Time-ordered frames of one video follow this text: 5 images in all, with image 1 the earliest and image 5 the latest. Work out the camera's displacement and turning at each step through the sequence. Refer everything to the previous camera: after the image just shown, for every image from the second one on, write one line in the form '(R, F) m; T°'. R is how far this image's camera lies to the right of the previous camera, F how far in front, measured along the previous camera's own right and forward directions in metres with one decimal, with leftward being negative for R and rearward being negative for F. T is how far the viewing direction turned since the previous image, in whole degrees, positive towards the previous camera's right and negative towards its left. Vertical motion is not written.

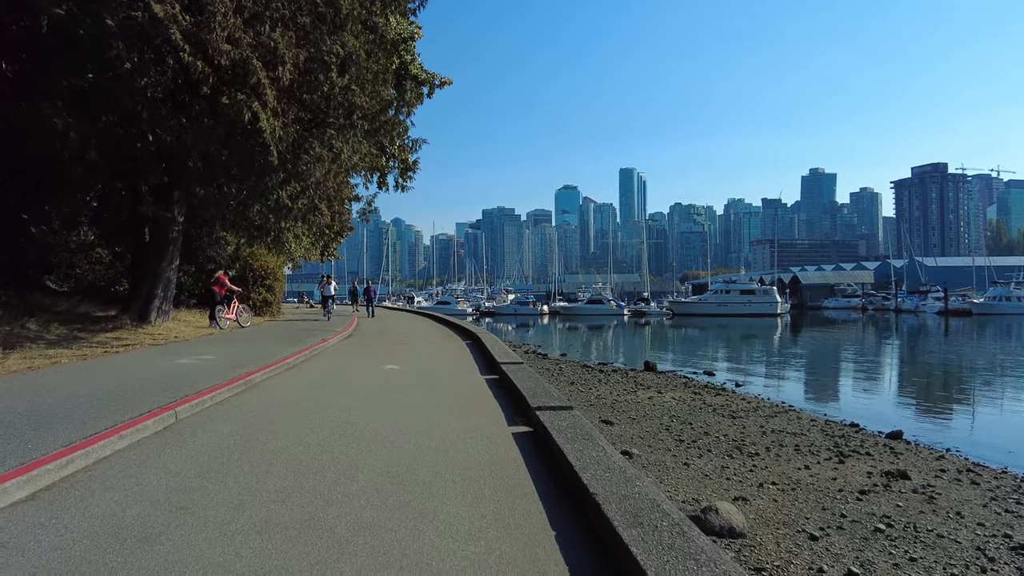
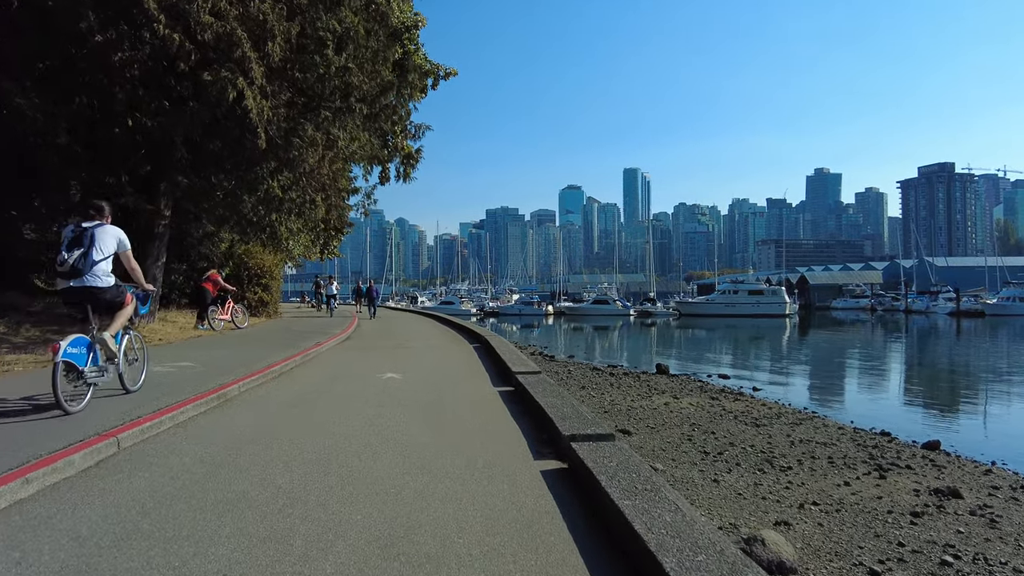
(-0.1, +0.9) m; 0°
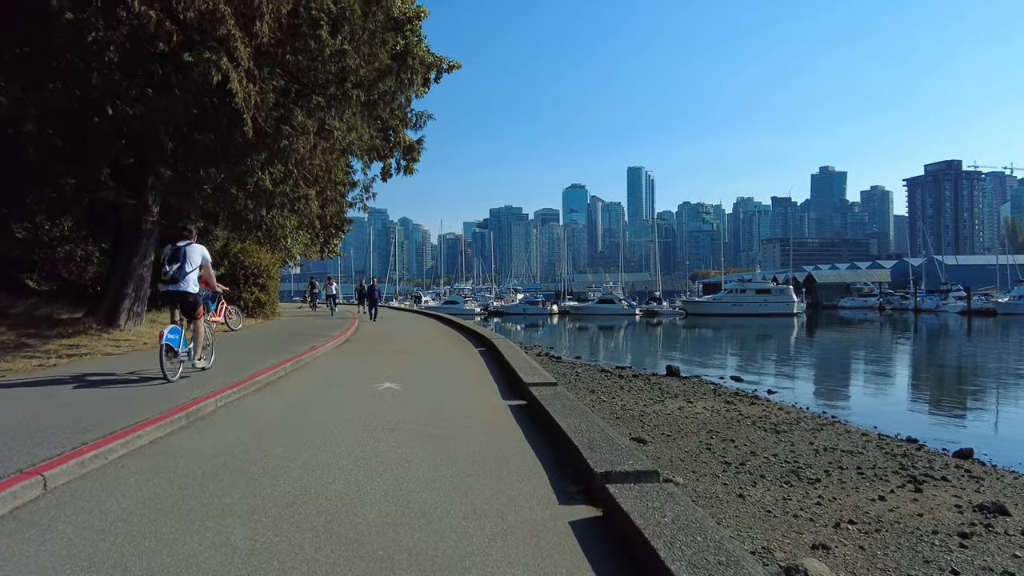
(-0.1, +0.7) m; 0°
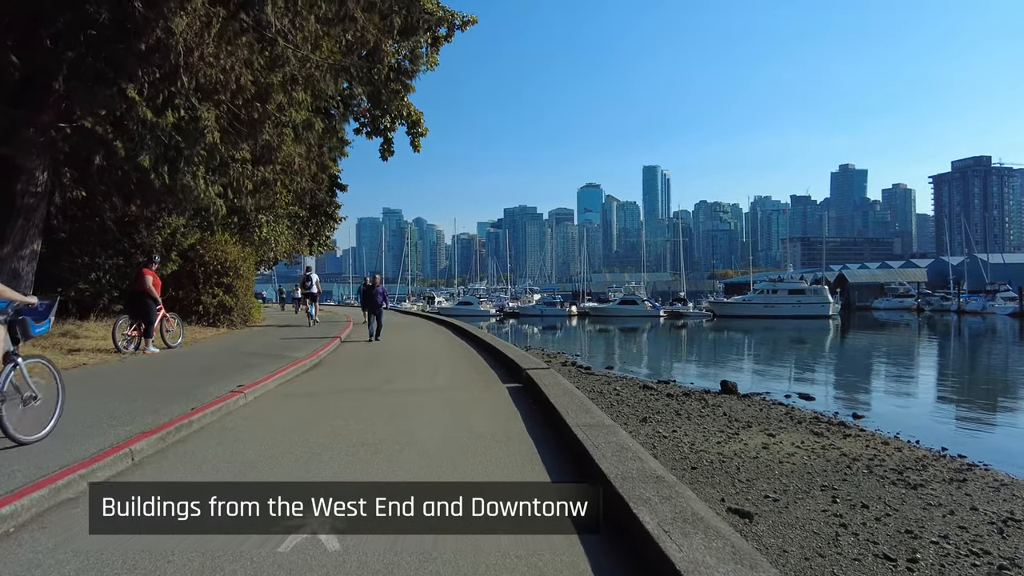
(-0.3, +3.8) m; -1°
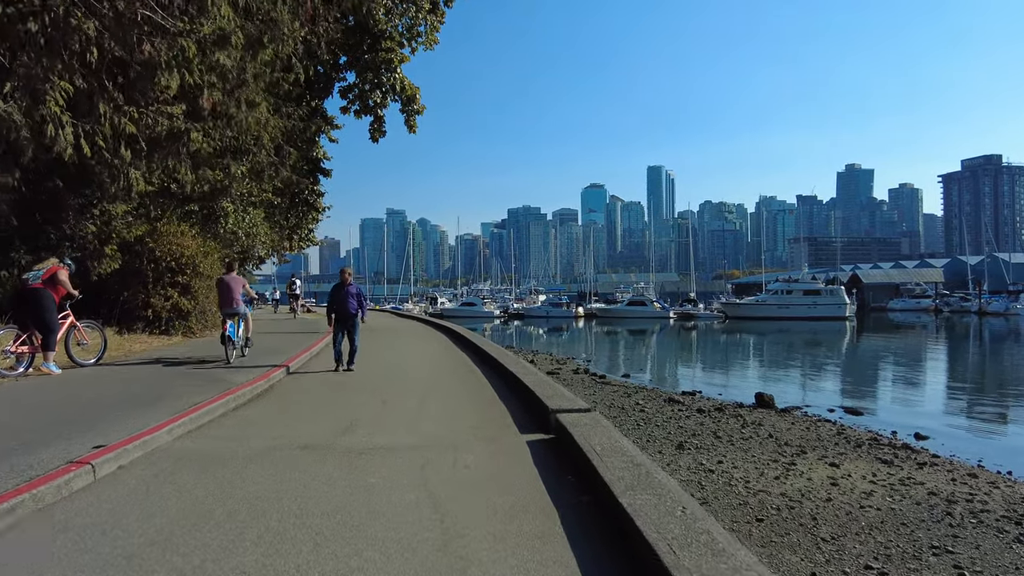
(-0.1, +2.4) m; 0°
